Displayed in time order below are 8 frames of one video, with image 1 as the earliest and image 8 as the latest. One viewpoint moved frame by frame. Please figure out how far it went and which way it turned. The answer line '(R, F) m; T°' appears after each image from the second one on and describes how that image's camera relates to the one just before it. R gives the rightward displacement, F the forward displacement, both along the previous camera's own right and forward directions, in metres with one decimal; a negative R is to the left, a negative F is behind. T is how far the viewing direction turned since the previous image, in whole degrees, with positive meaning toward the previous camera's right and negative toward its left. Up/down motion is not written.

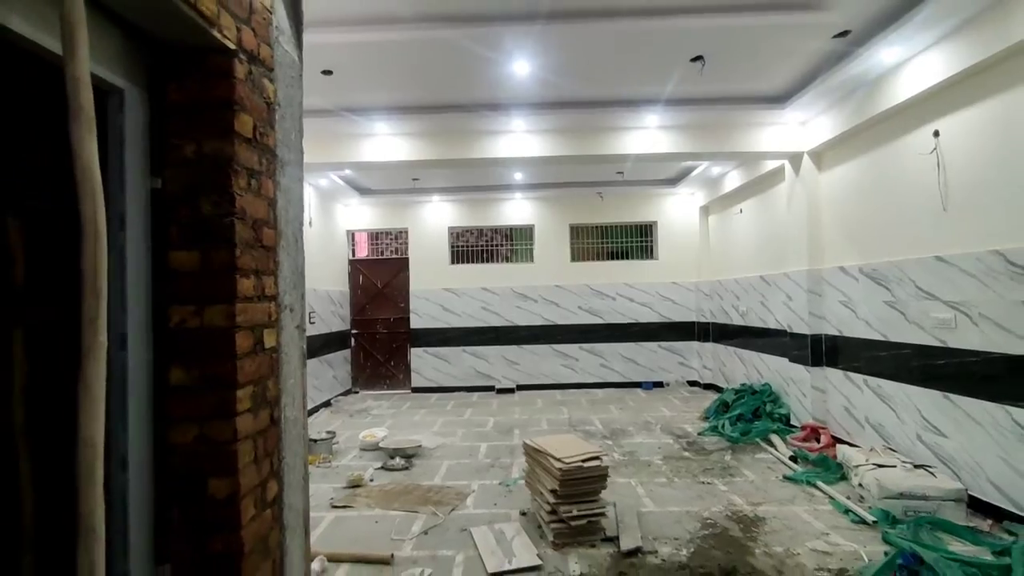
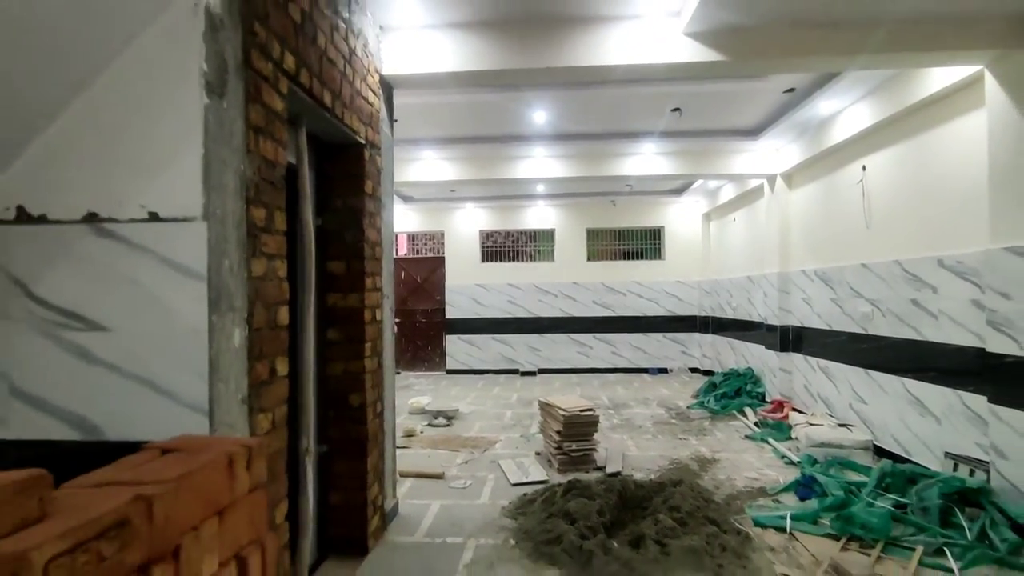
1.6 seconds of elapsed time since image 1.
(+0.1, -1.1) m; -3°
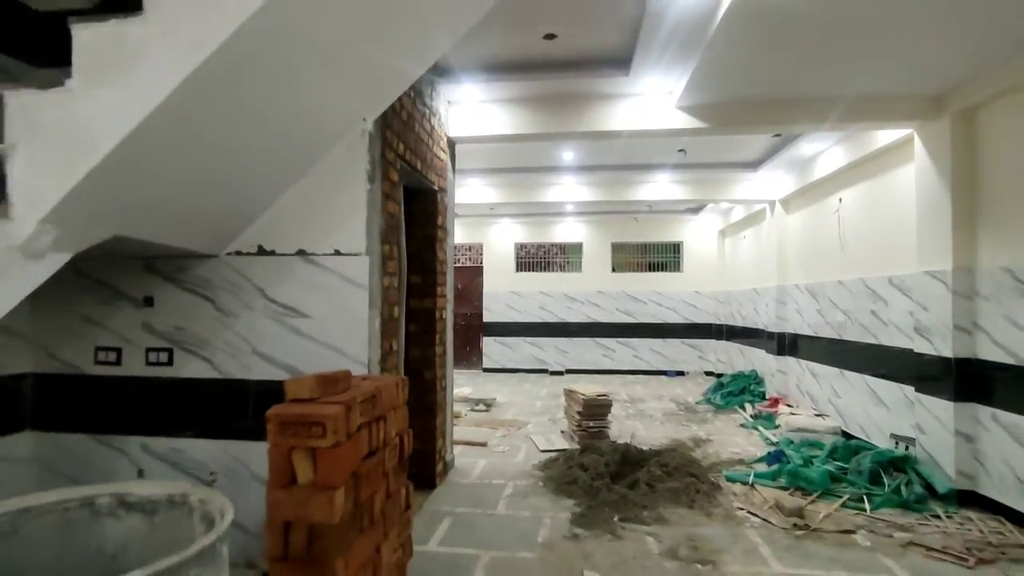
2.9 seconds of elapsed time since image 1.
(0.0, -1.0) m; -3°
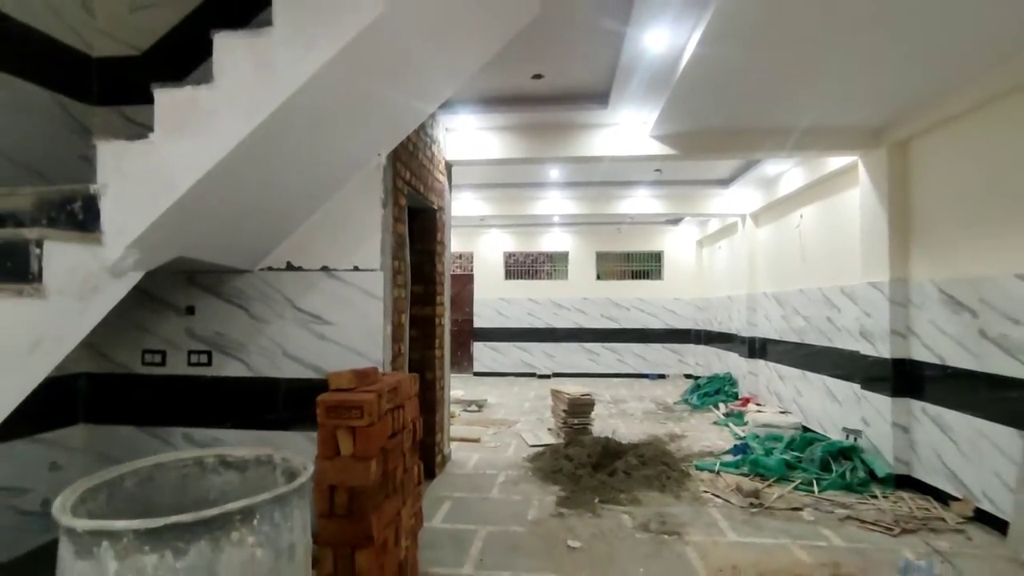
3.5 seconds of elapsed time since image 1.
(0.0, -0.4) m; +1°
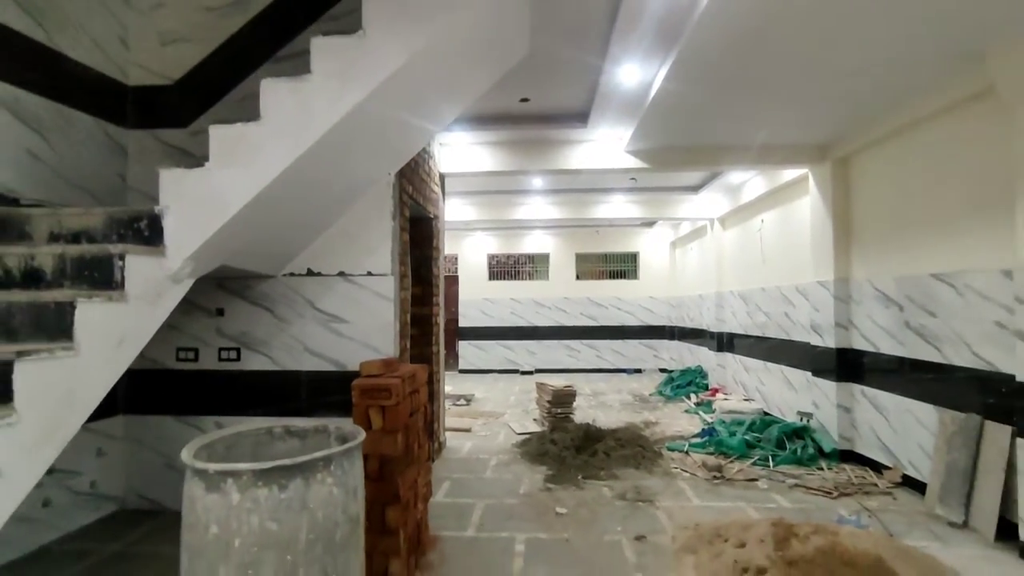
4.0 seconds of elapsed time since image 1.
(-0.1, -0.5) m; +2°
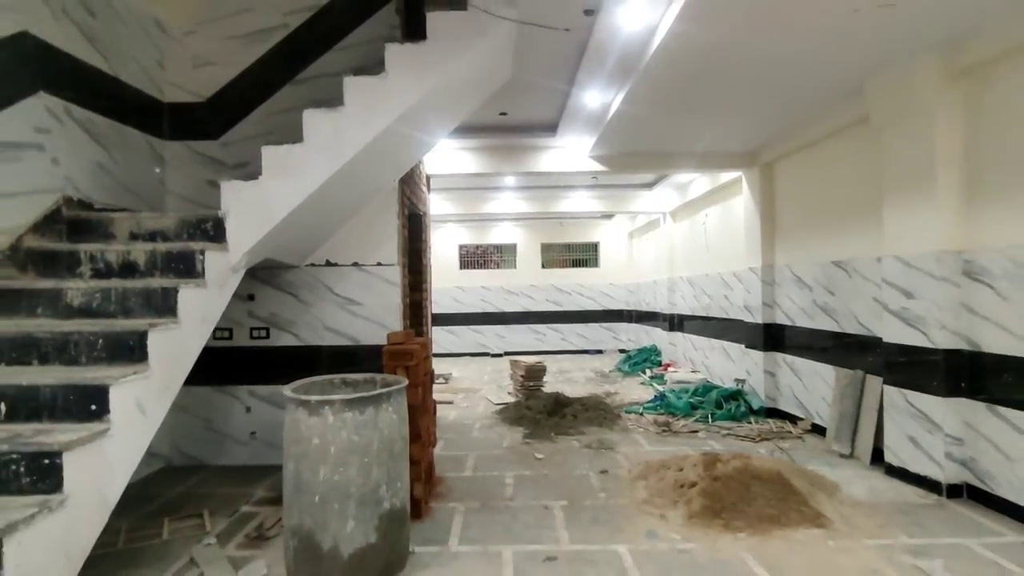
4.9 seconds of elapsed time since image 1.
(-0.2, -0.7) m; +4°
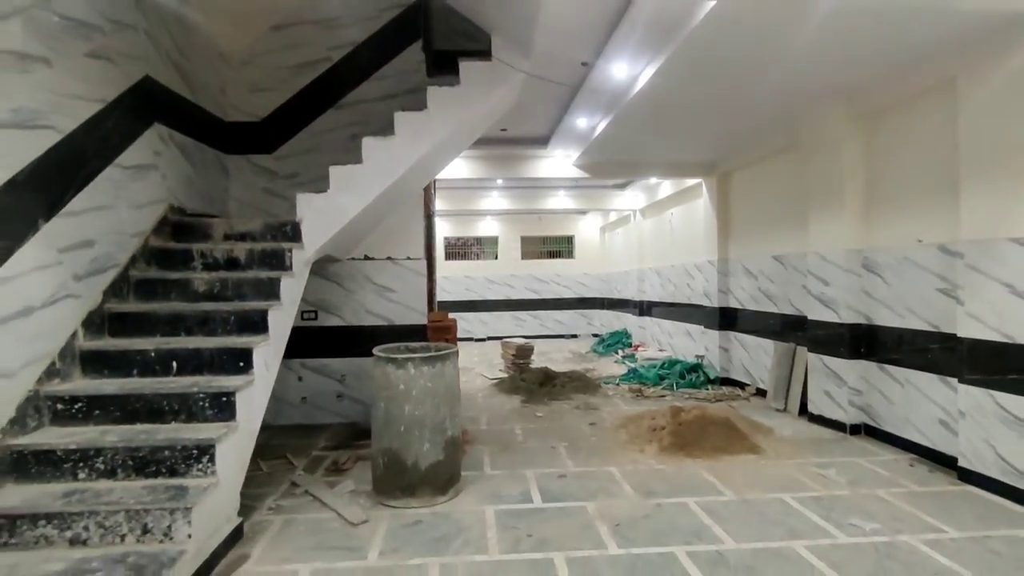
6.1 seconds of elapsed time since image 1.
(-0.4, -0.9) m; +3°
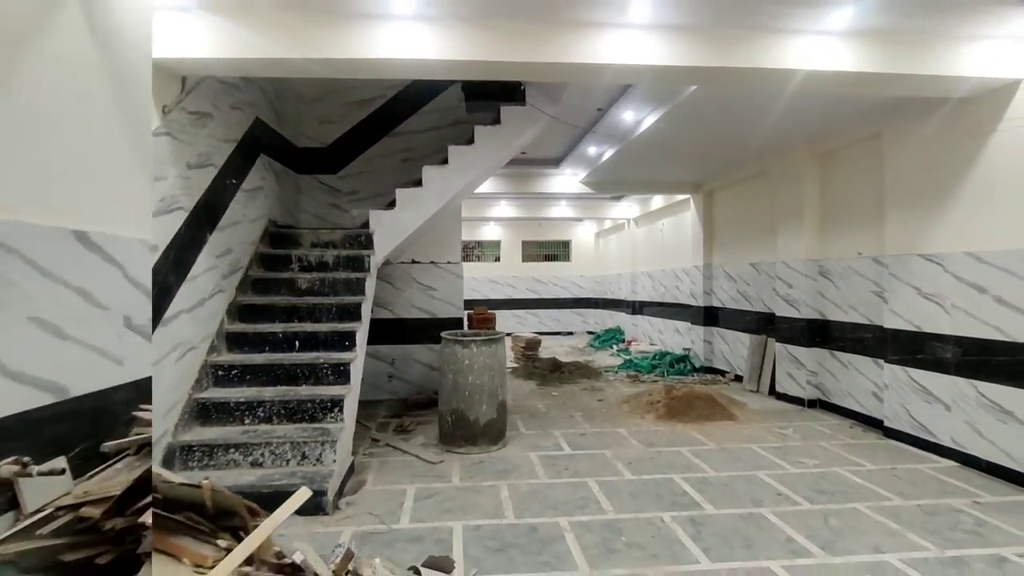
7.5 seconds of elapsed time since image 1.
(-0.4, -1.0) m; +2°
